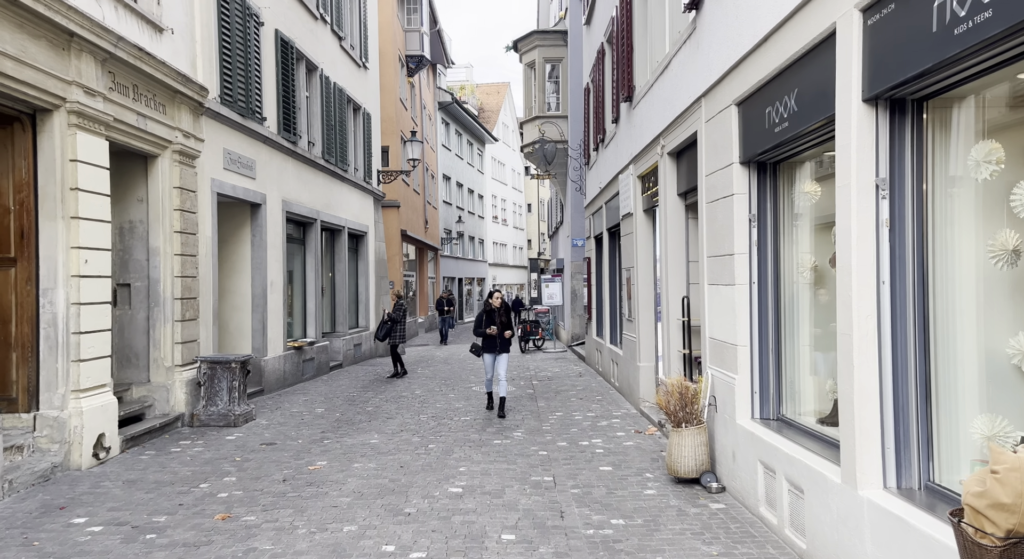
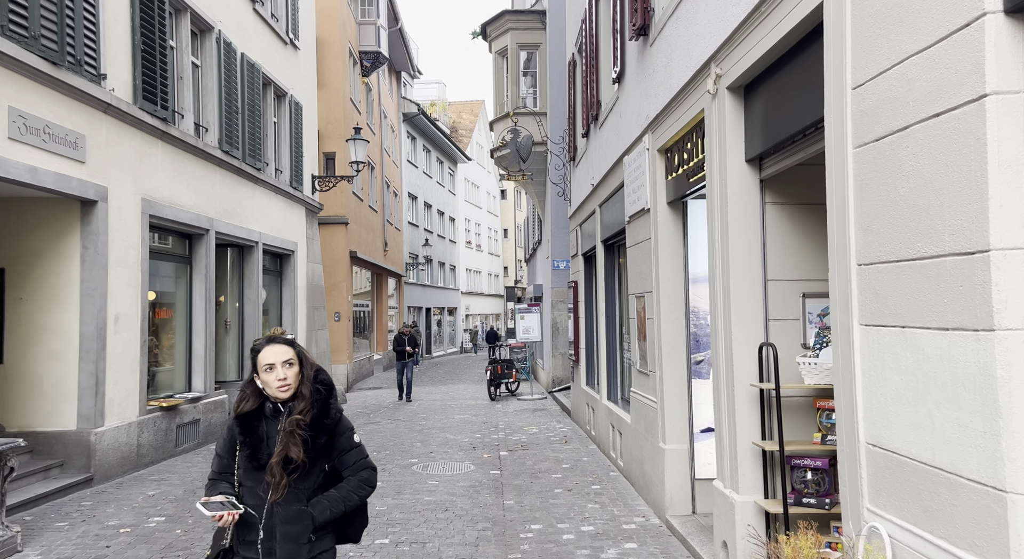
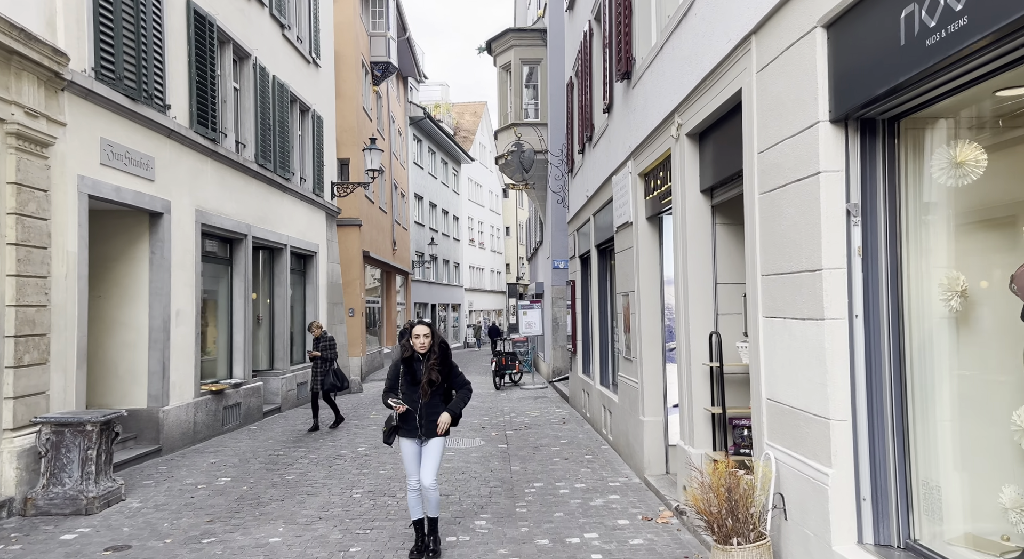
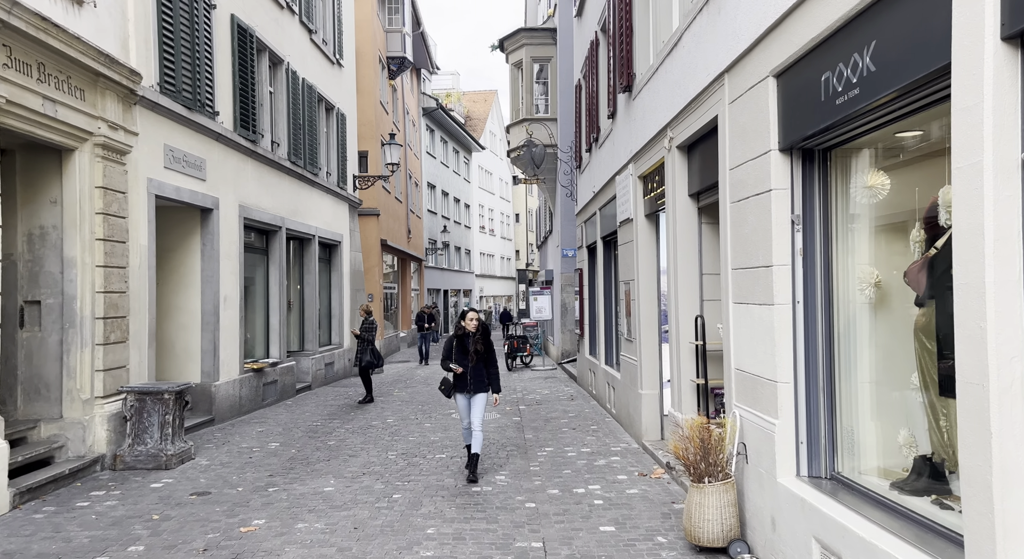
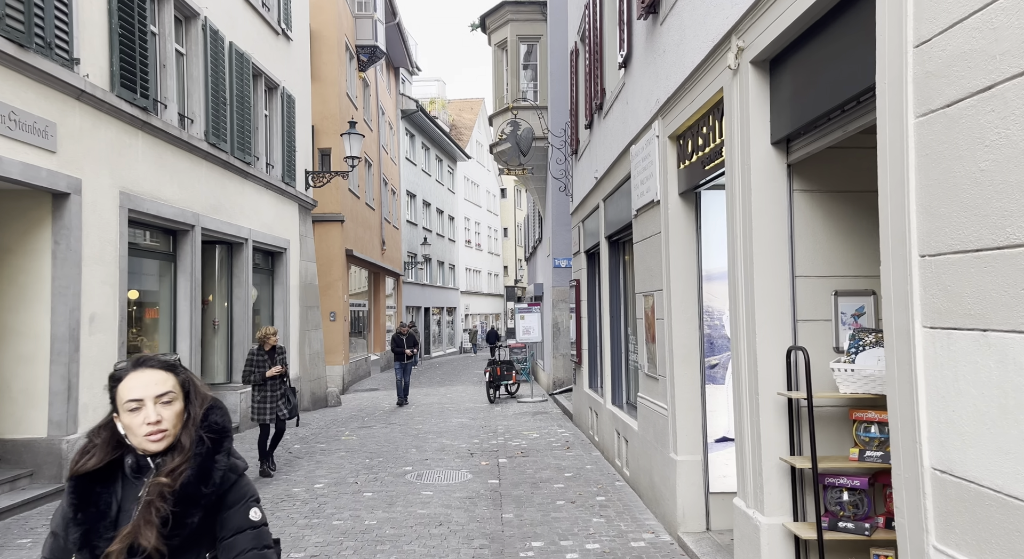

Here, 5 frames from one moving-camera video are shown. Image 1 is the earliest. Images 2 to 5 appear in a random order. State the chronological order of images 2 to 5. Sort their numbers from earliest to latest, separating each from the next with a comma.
4, 3, 2, 5
